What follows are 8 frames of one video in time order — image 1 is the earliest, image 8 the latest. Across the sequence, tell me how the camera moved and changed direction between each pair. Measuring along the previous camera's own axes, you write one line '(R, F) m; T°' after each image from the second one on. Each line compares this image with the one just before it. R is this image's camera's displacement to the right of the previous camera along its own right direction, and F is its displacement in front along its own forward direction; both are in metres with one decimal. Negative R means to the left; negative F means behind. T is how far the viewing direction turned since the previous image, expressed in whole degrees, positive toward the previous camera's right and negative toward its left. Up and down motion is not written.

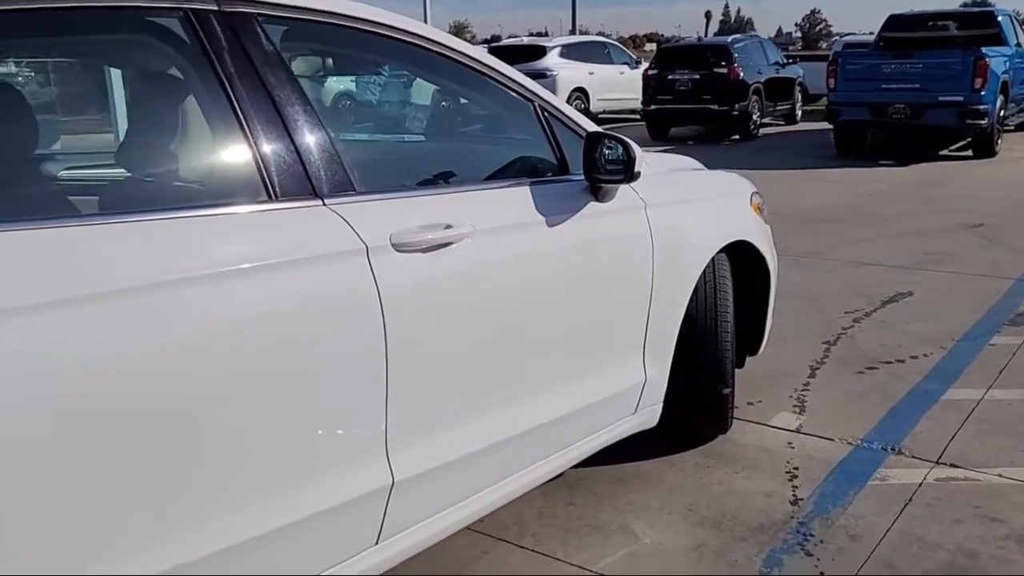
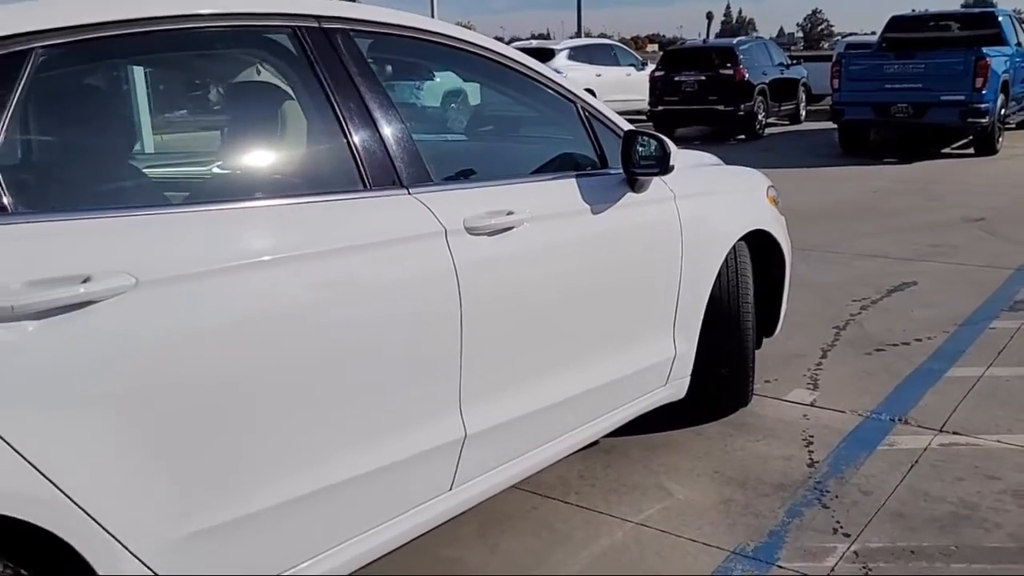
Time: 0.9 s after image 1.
(-0.2, -0.4) m; 0°
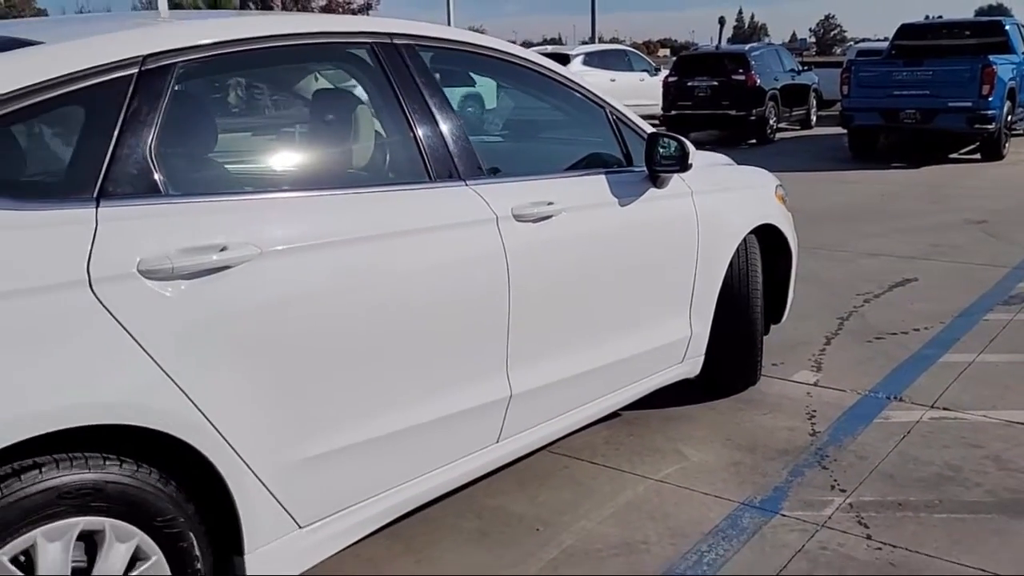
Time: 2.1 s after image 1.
(-0.1, -0.4) m; -1°
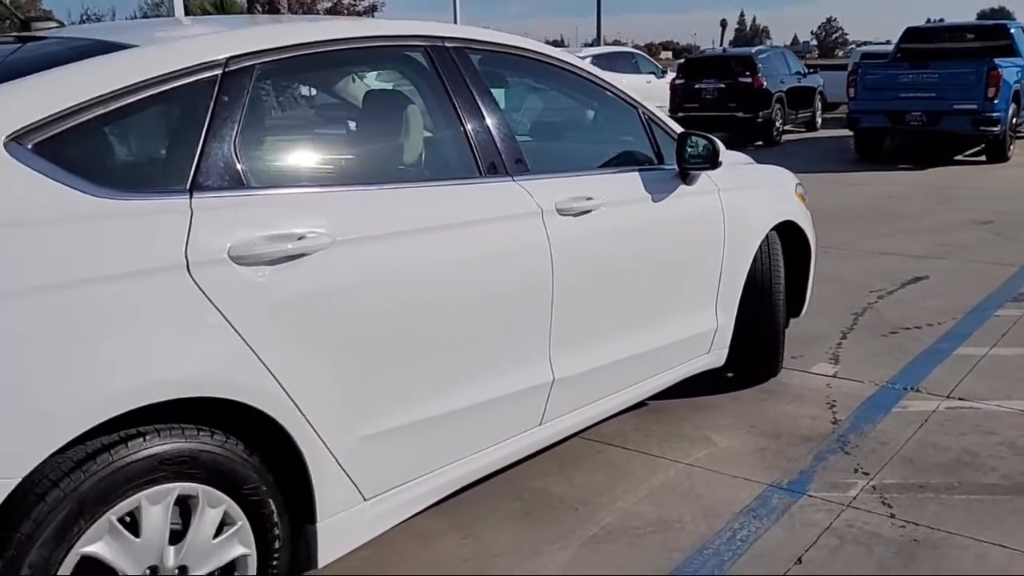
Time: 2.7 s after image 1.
(-0.2, -0.2) m; 0°
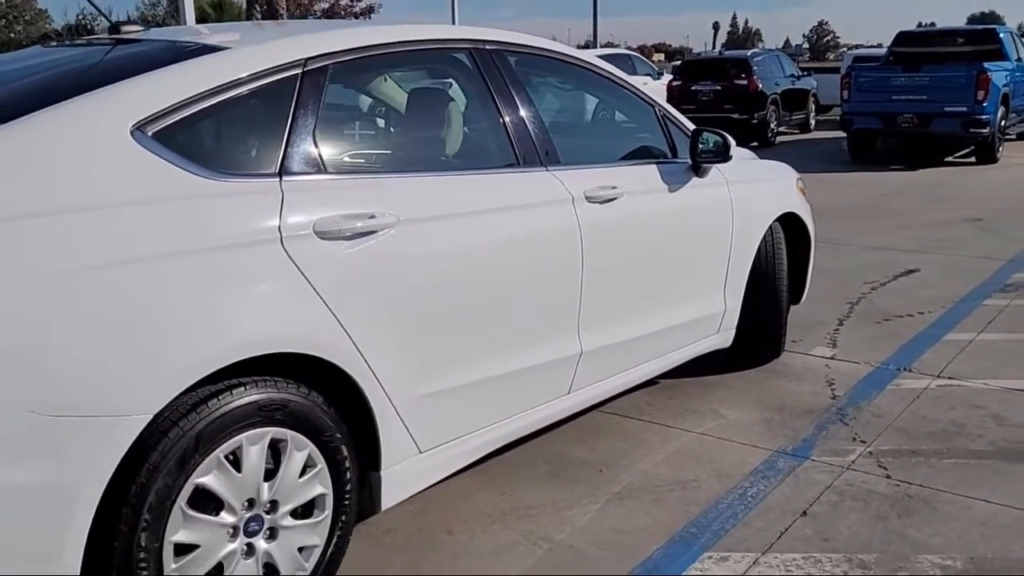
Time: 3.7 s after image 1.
(-0.2, -0.3) m; 0°
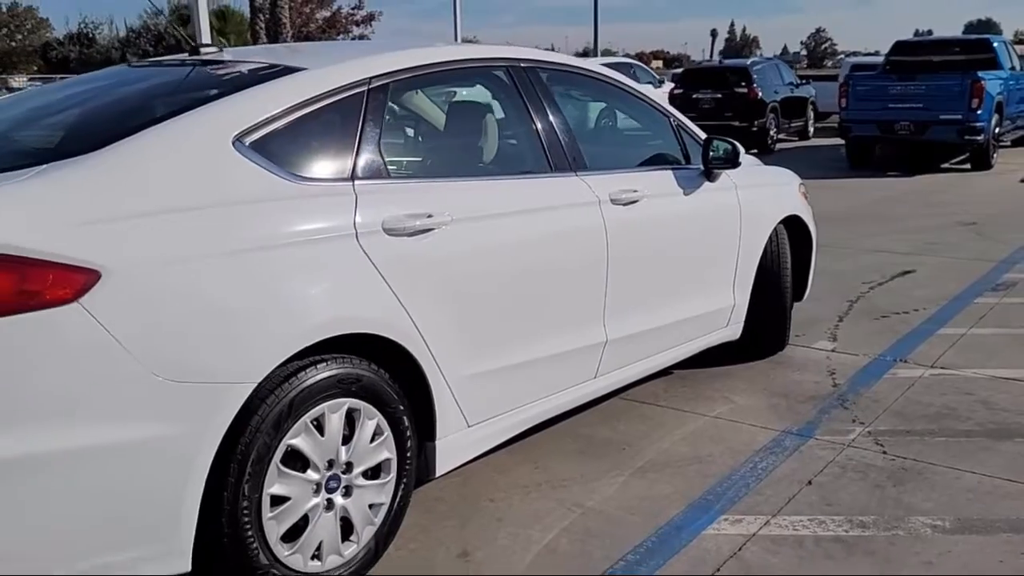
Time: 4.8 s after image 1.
(-0.1, -0.4) m; 0°
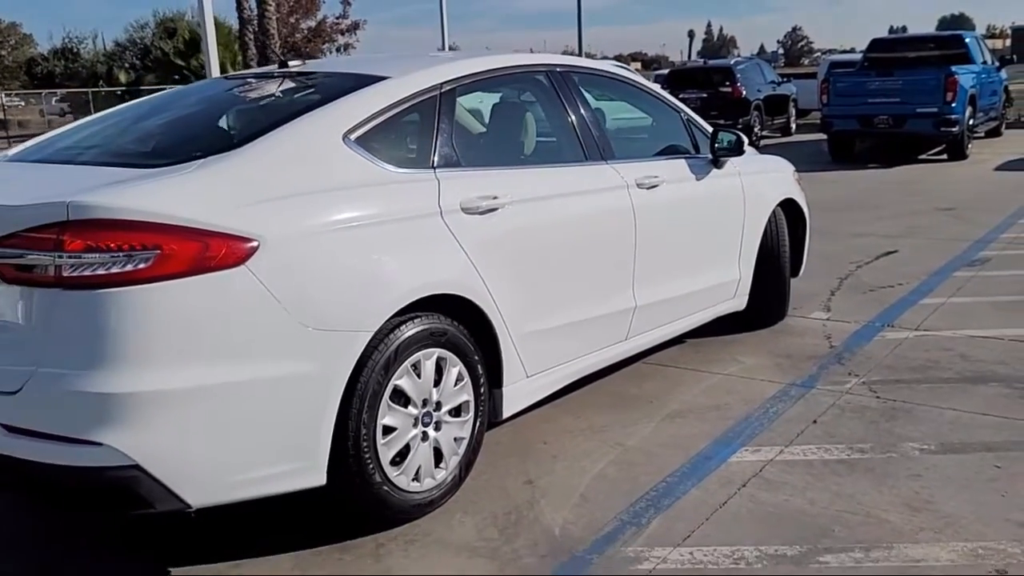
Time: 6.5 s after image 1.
(-0.3, -0.6) m; +1°
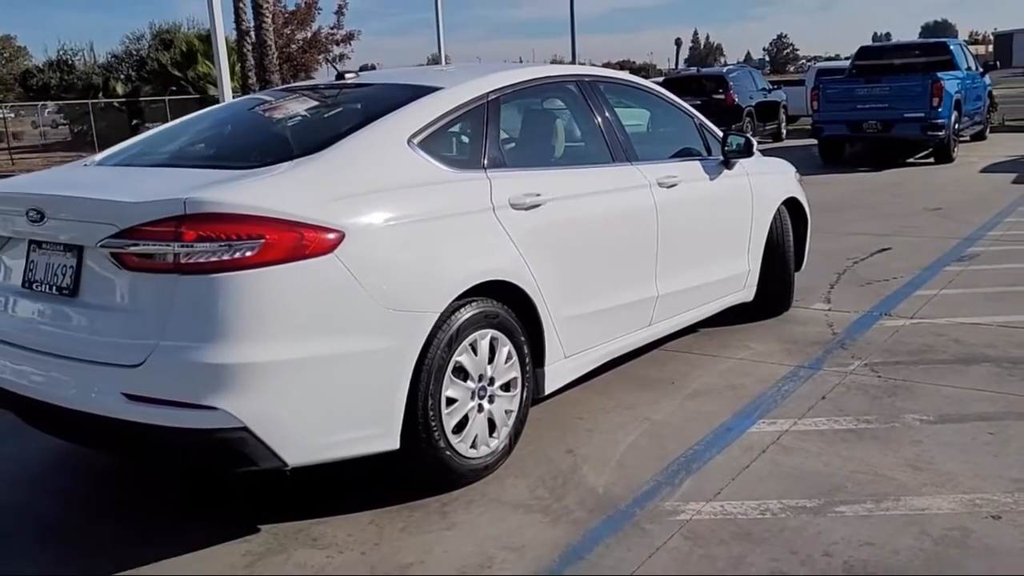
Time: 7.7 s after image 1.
(-0.2, -0.4) m; +1°
